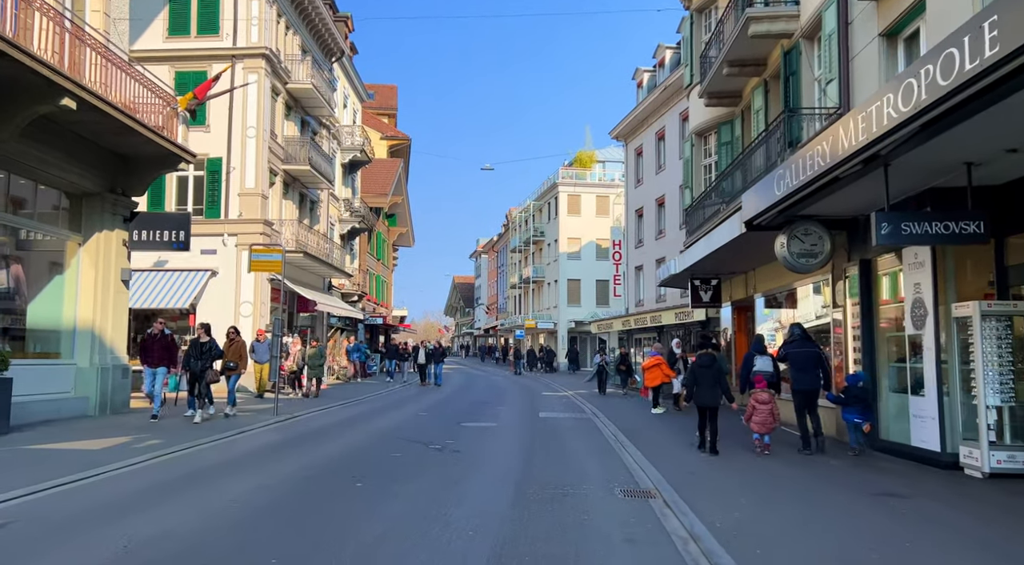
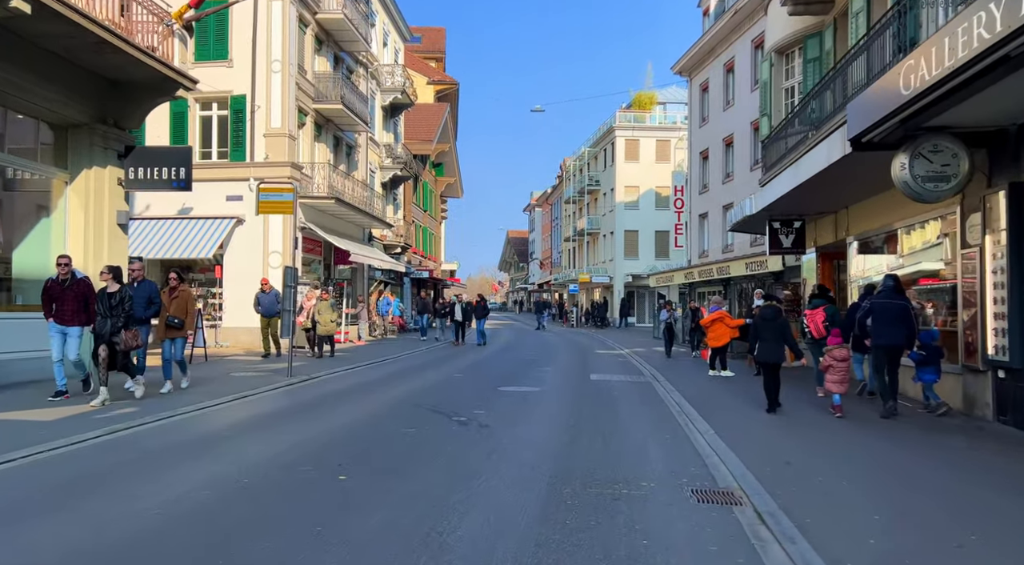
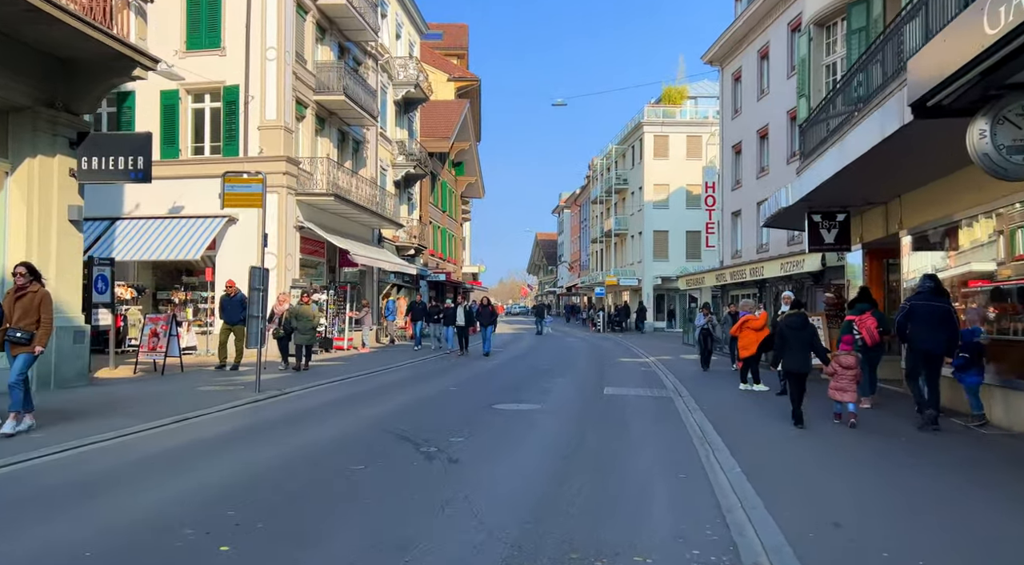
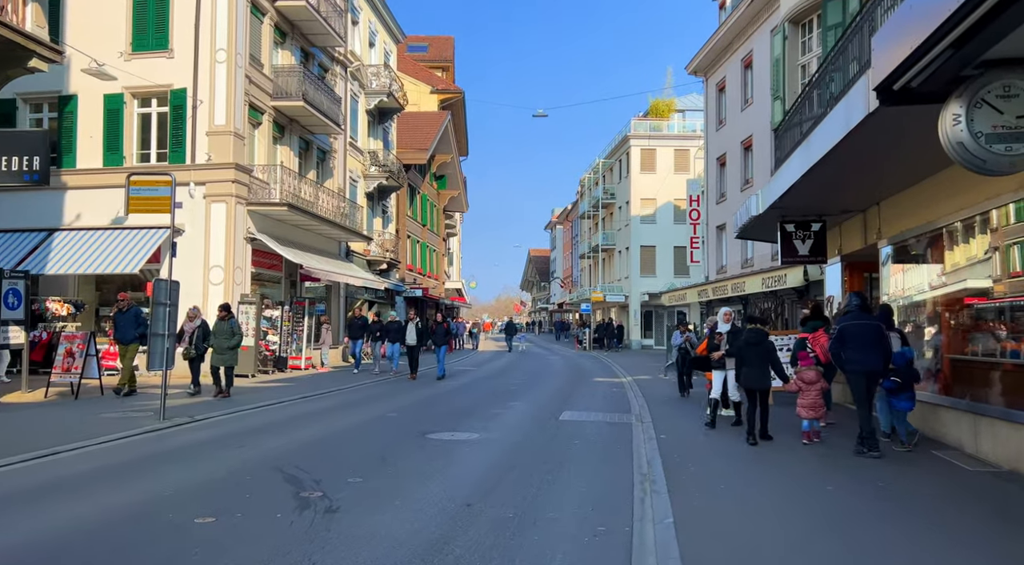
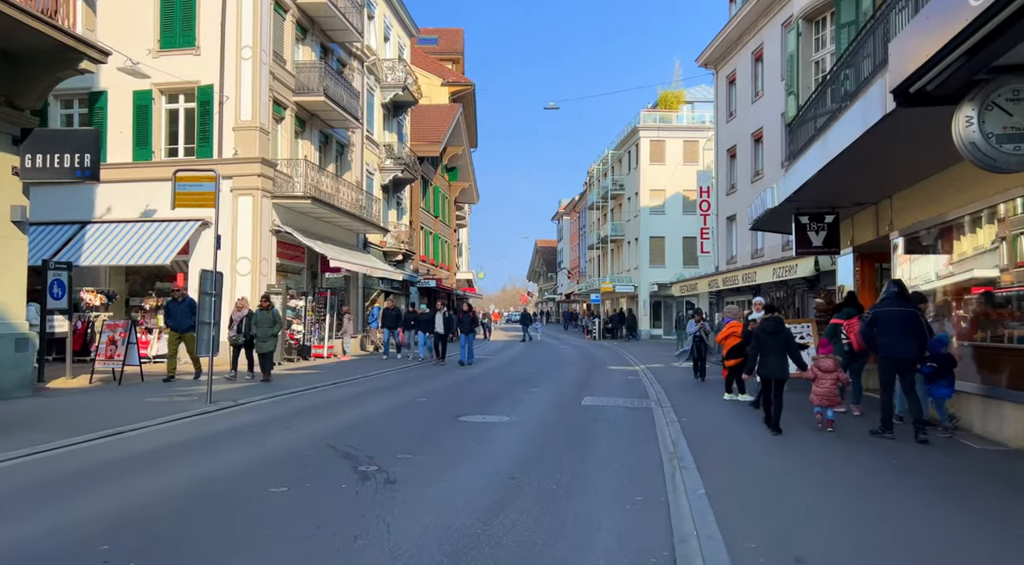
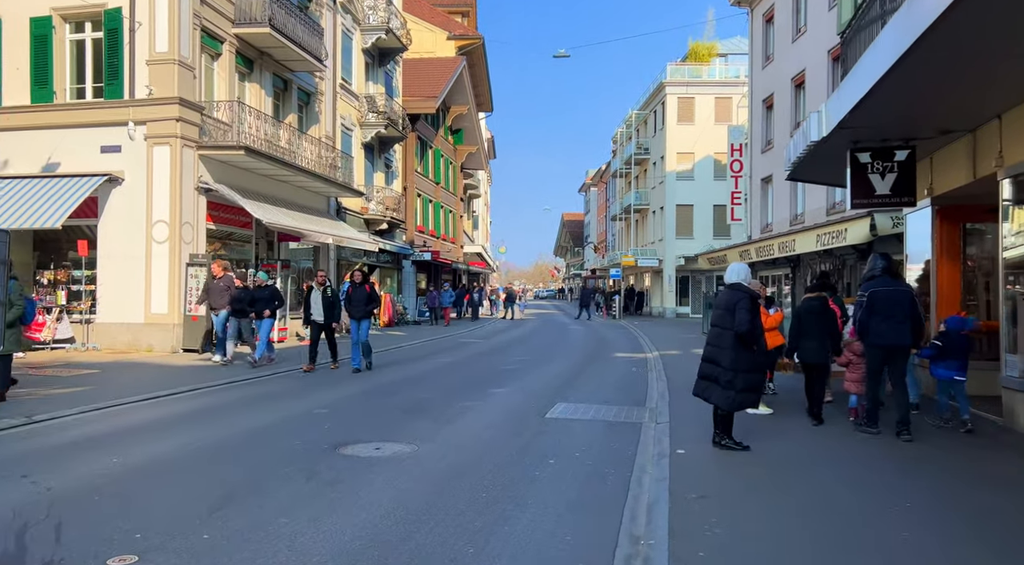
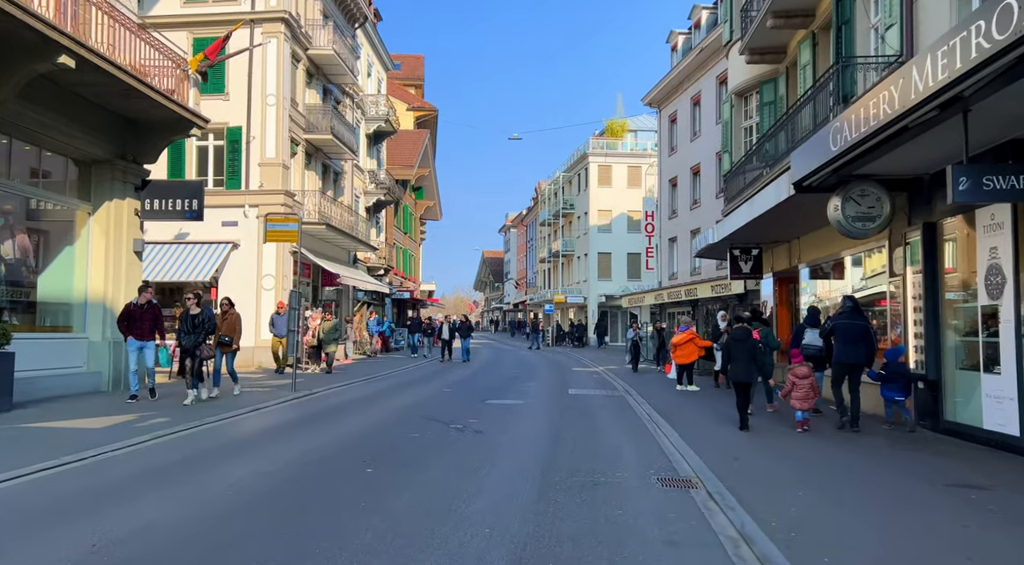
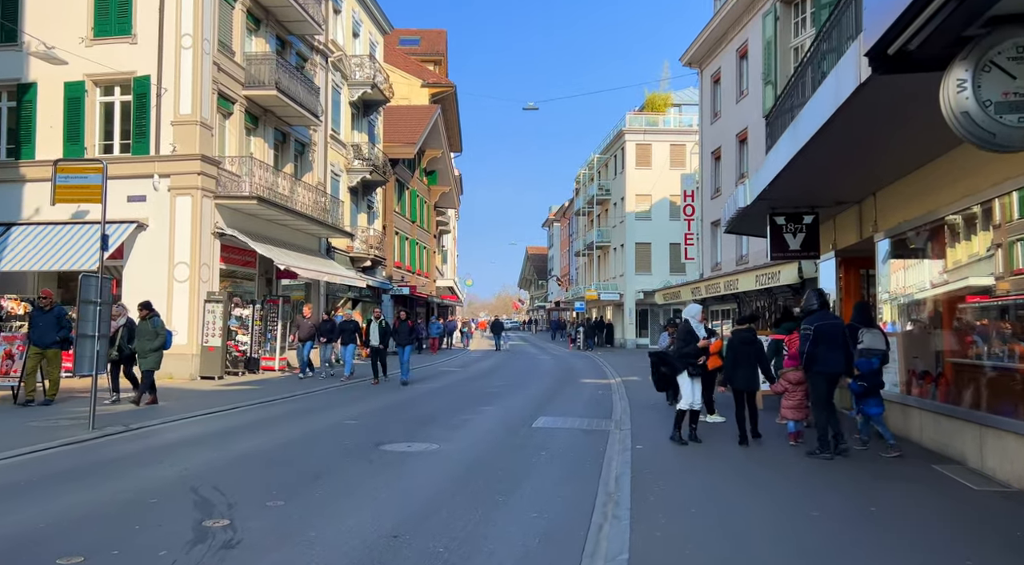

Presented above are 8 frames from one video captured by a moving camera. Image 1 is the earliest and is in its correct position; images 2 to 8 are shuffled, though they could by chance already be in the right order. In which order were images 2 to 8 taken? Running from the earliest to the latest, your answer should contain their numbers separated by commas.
7, 2, 3, 5, 4, 8, 6
